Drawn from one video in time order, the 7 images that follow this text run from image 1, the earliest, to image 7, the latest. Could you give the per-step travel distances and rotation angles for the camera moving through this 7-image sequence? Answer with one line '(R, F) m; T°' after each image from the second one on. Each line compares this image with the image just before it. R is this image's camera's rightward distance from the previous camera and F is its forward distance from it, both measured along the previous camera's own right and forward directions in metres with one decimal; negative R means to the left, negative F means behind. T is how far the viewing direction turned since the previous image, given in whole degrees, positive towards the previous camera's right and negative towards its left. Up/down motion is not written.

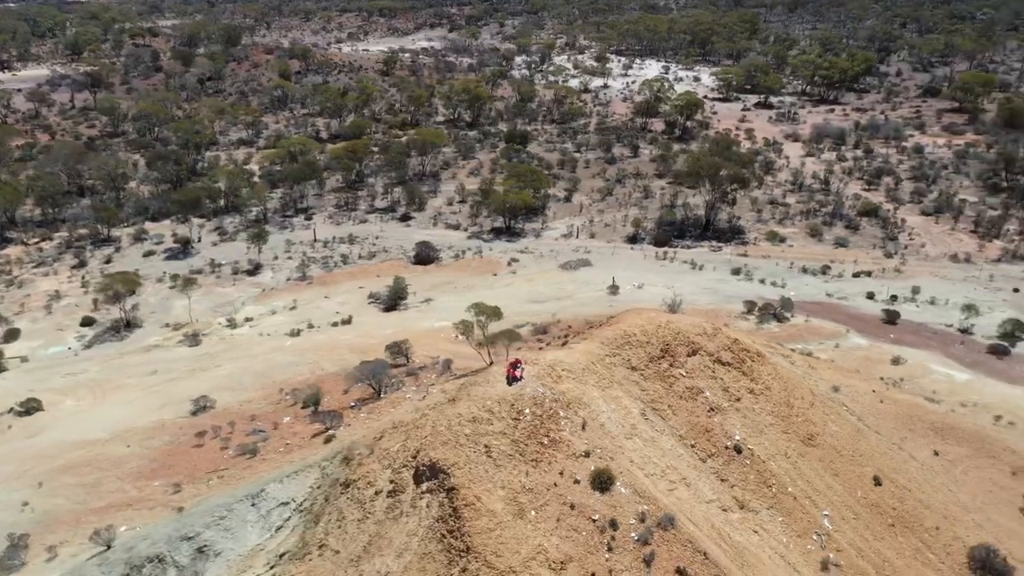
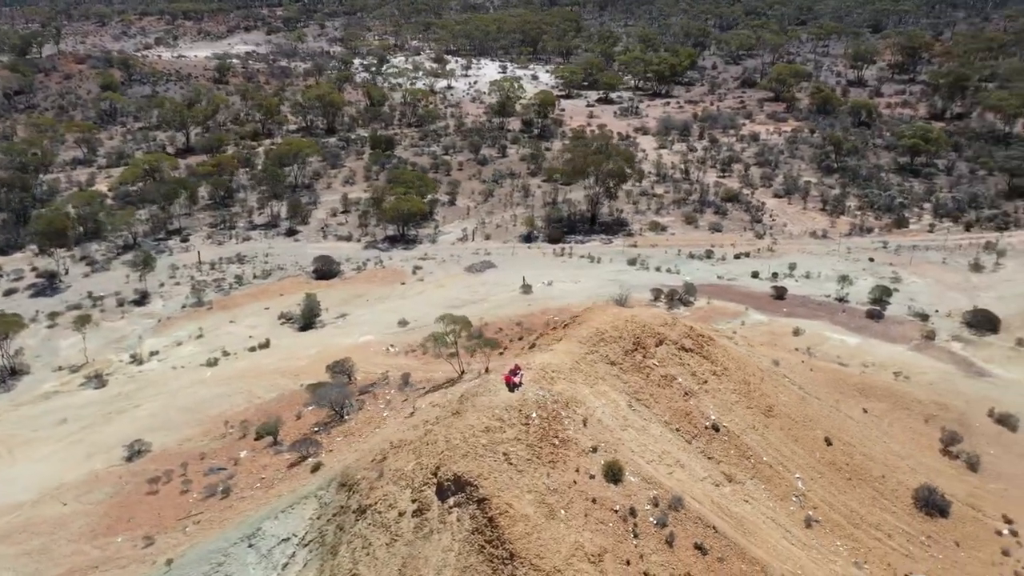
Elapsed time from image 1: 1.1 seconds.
(-4.1, 0.0) m; +12°
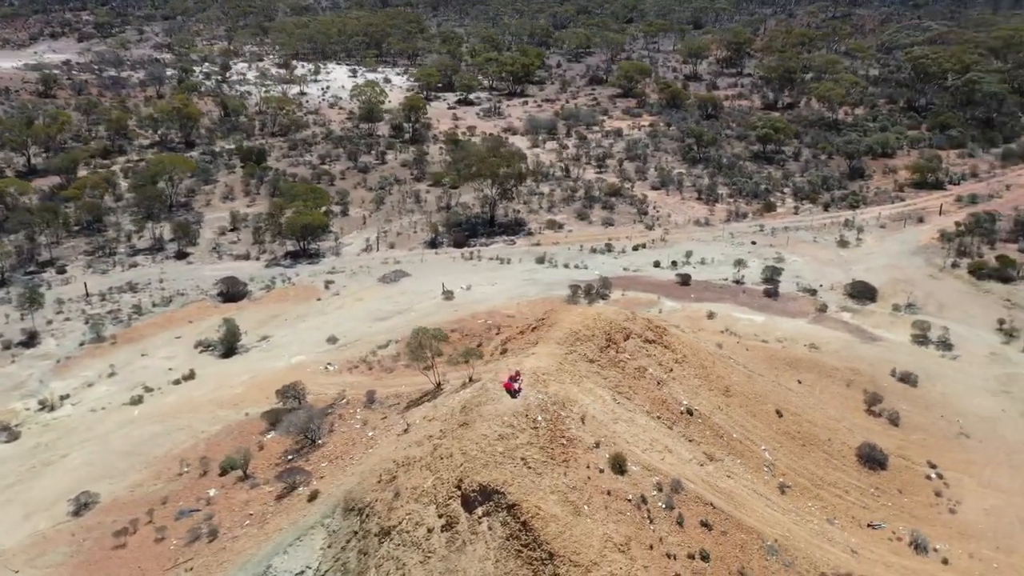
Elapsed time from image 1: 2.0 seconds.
(-3.9, -0.1) m; +11°
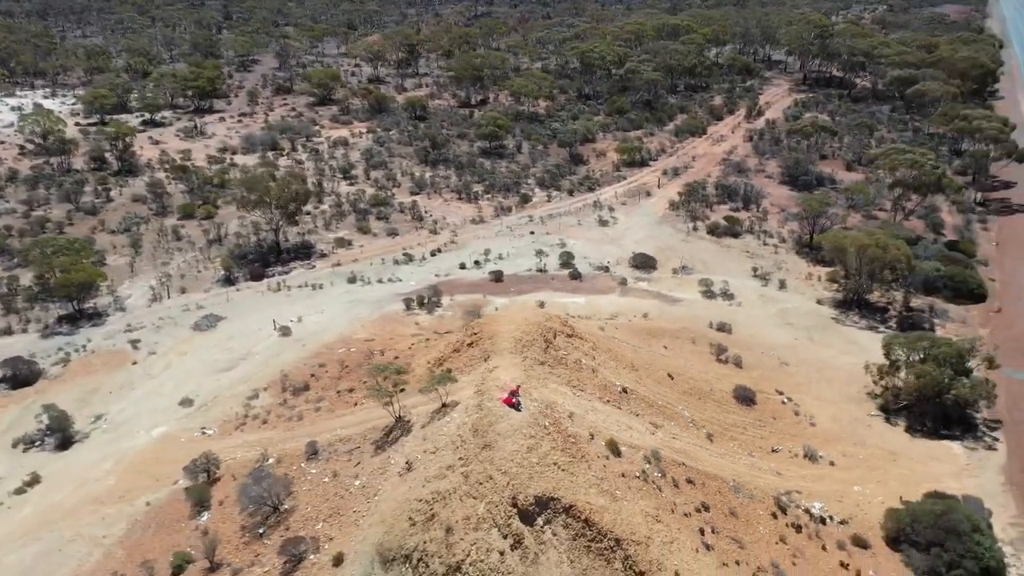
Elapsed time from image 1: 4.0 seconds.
(-8.4, +0.8) m; +24°
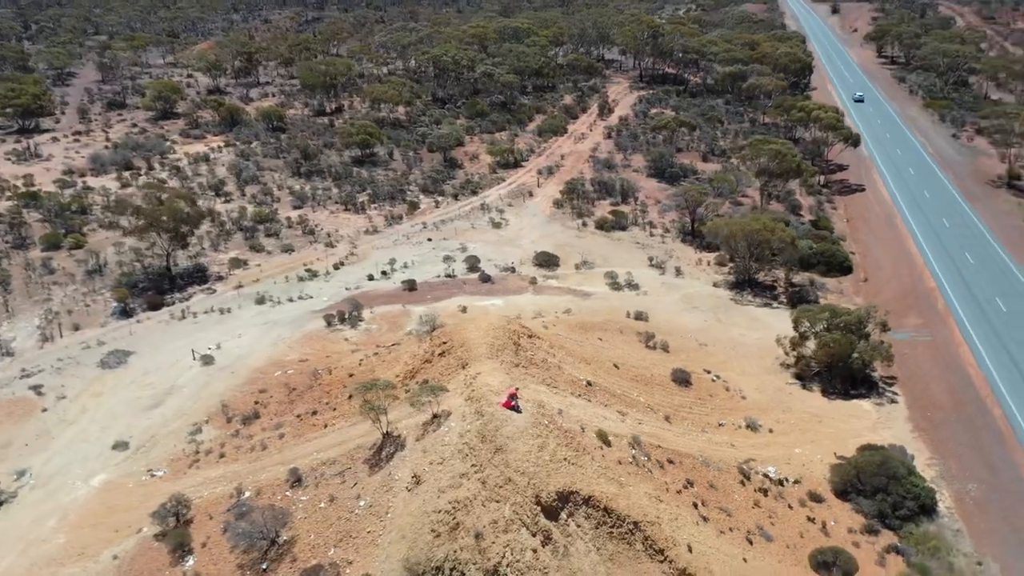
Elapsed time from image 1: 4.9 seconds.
(-4.3, -0.2) m; +11°
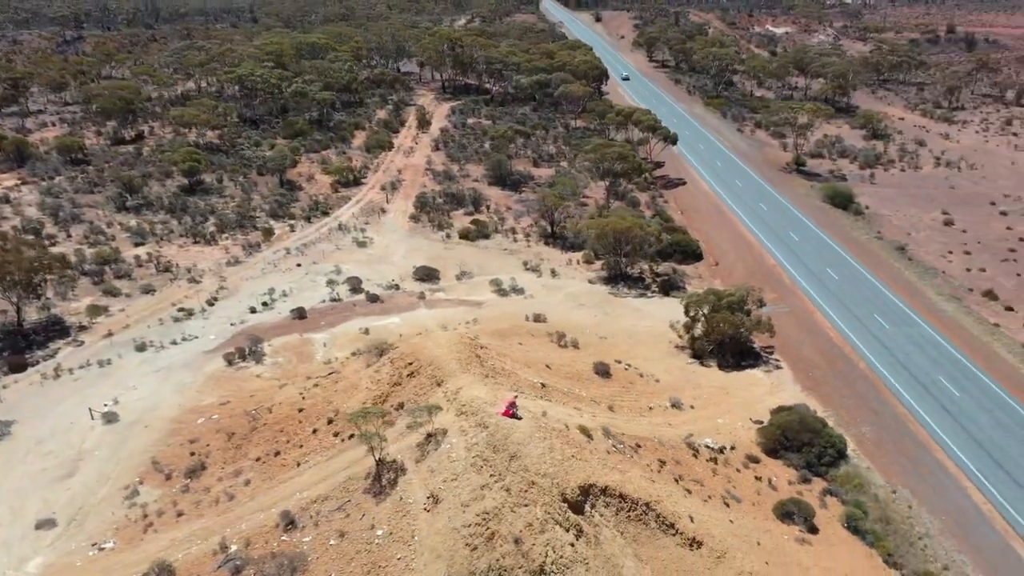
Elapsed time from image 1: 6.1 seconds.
(-5.7, -0.2) m; +15°
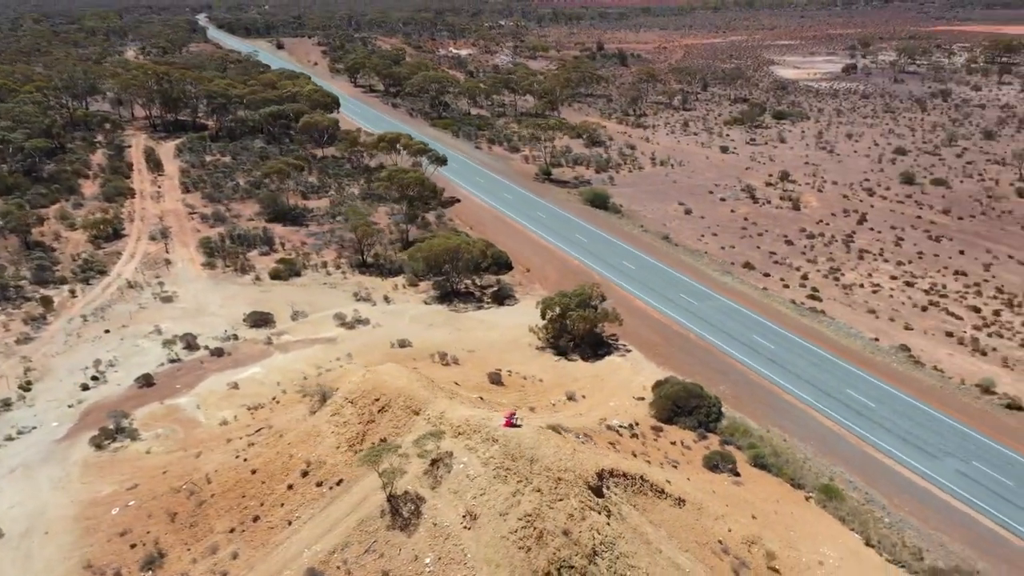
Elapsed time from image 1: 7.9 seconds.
(-8.8, -0.3) m; +21°
